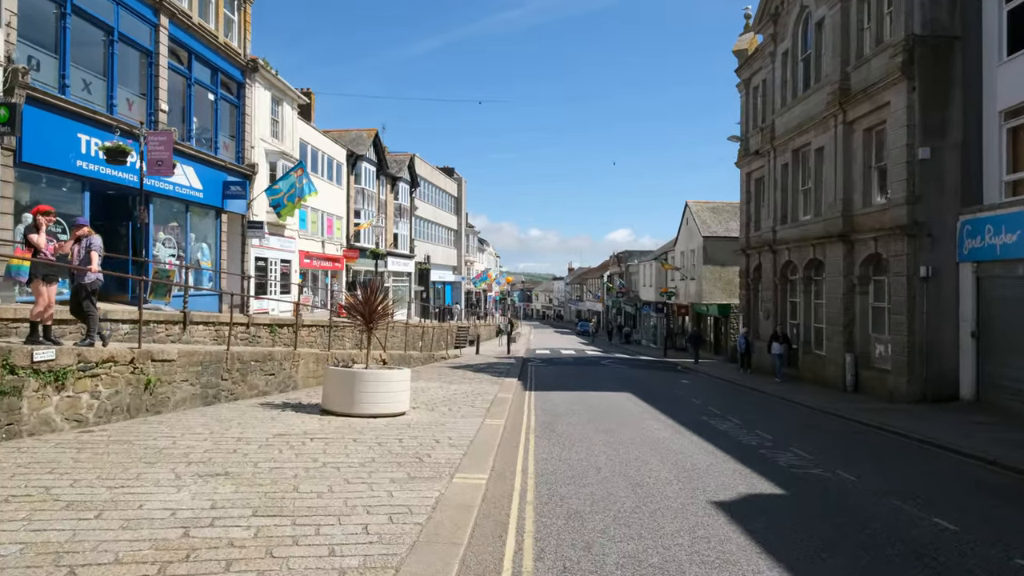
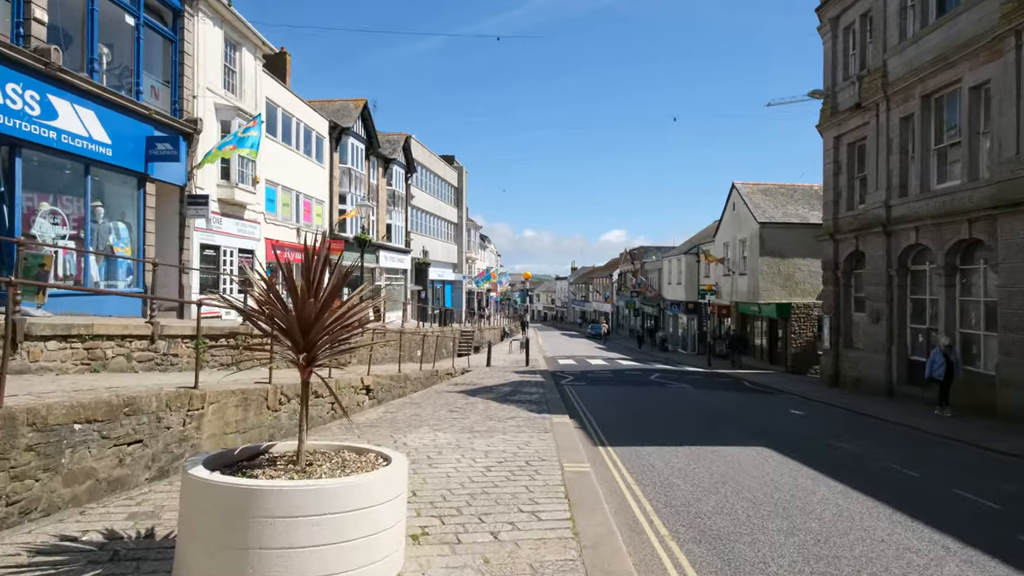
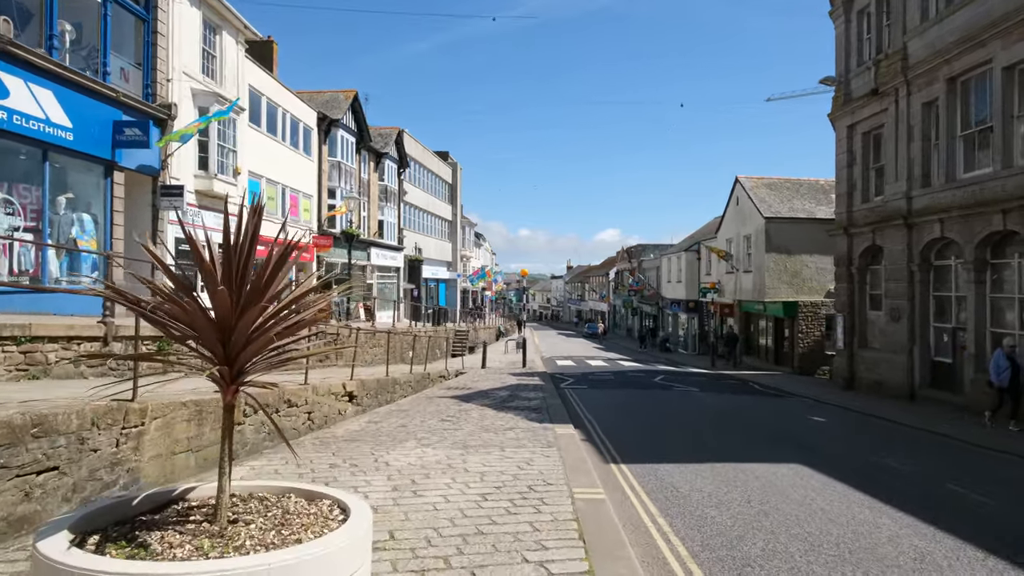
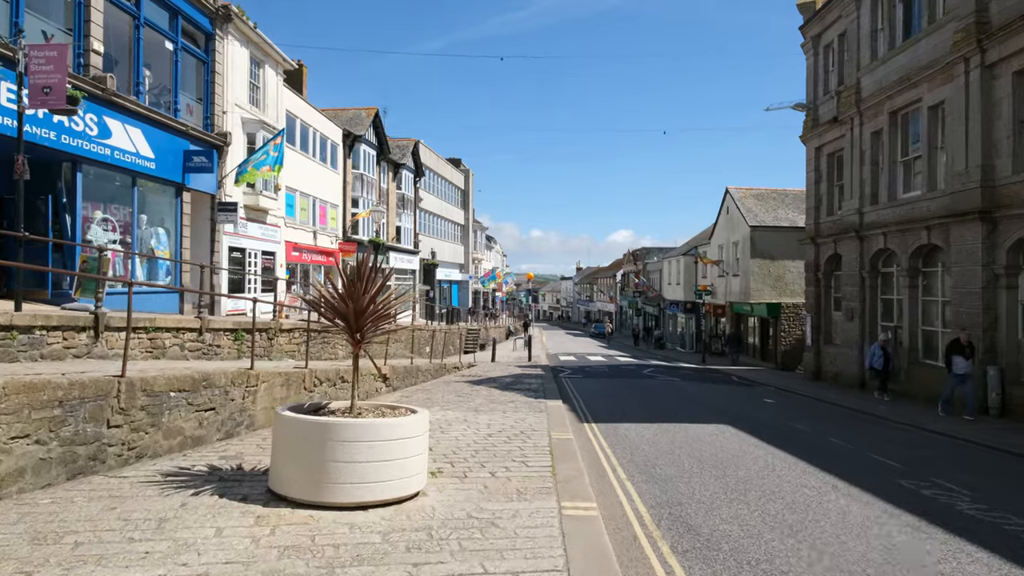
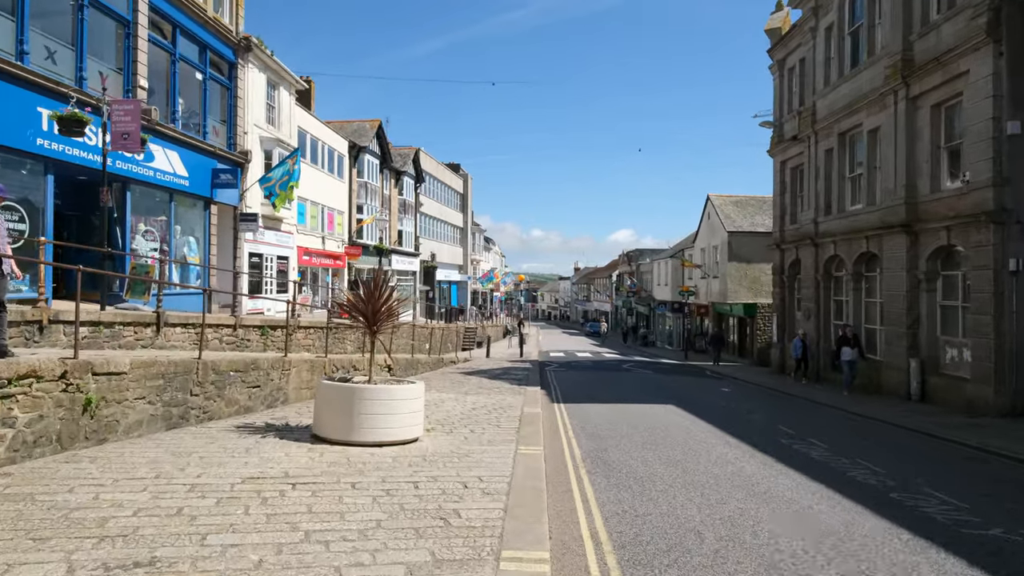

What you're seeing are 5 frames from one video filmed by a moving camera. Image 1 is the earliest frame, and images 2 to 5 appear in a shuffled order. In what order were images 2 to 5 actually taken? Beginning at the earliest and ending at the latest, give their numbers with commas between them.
5, 4, 2, 3
